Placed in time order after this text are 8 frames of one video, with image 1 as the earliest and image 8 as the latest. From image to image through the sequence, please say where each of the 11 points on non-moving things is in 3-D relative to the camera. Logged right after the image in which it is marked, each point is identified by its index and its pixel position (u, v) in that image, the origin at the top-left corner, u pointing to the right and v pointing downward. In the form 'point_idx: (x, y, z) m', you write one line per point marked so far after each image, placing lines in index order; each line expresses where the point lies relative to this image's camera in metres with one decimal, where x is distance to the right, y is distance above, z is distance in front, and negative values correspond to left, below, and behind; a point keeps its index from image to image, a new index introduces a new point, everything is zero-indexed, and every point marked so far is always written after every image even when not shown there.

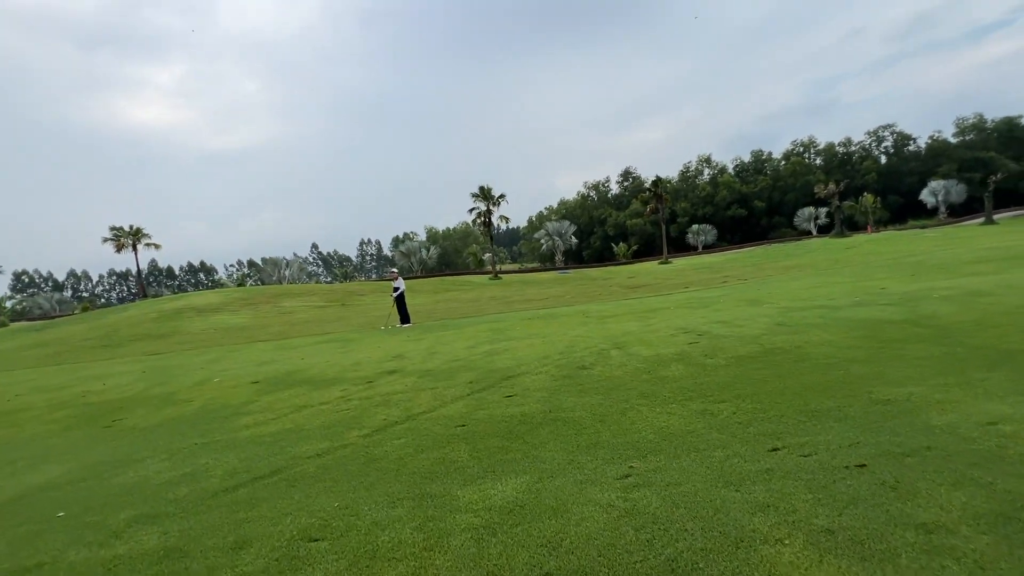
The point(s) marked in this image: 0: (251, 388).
0: (-4.3, -1.7, +7.8) m
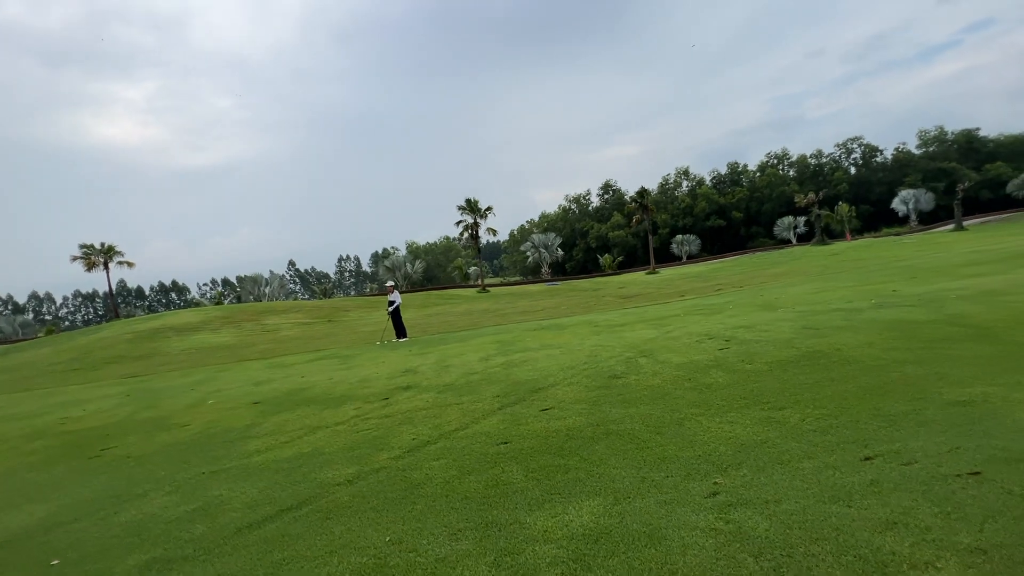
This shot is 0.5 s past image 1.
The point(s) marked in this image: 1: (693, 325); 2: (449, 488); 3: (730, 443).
0: (-3.9, -1.9, +7.1) m
1: (+3.8, -0.8, +9.7) m
2: (-0.5, -1.7, +3.9) m
3: (+1.9, -1.4, +4.1) m
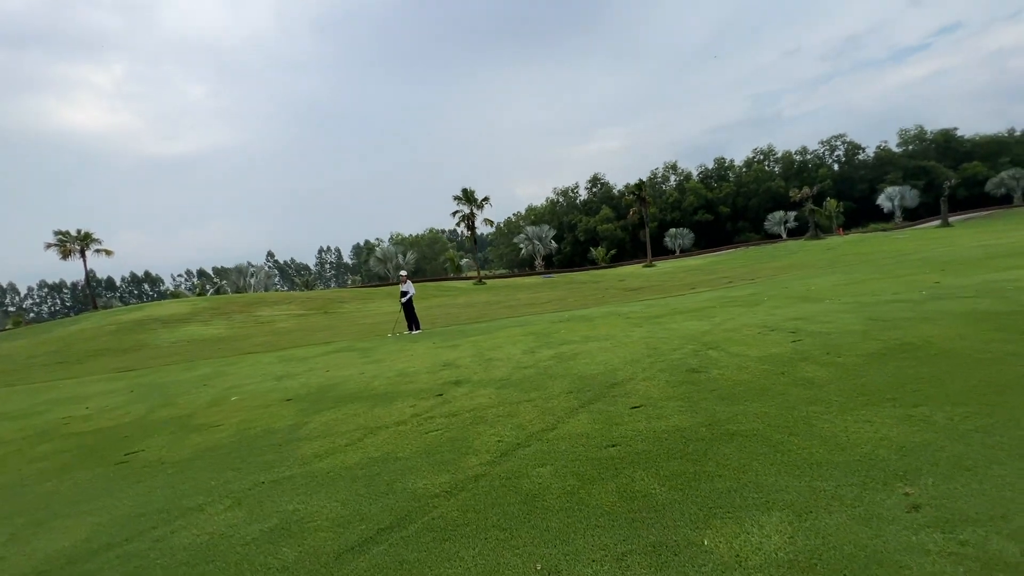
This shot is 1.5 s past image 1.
0: (-3.0, -1.7, +6.5) m
1: (+4.5, -0.6, +9.3) m
2: (+0.5, -1.5, +3.4) m
3: (+2.9, -1.2, +3.6) m
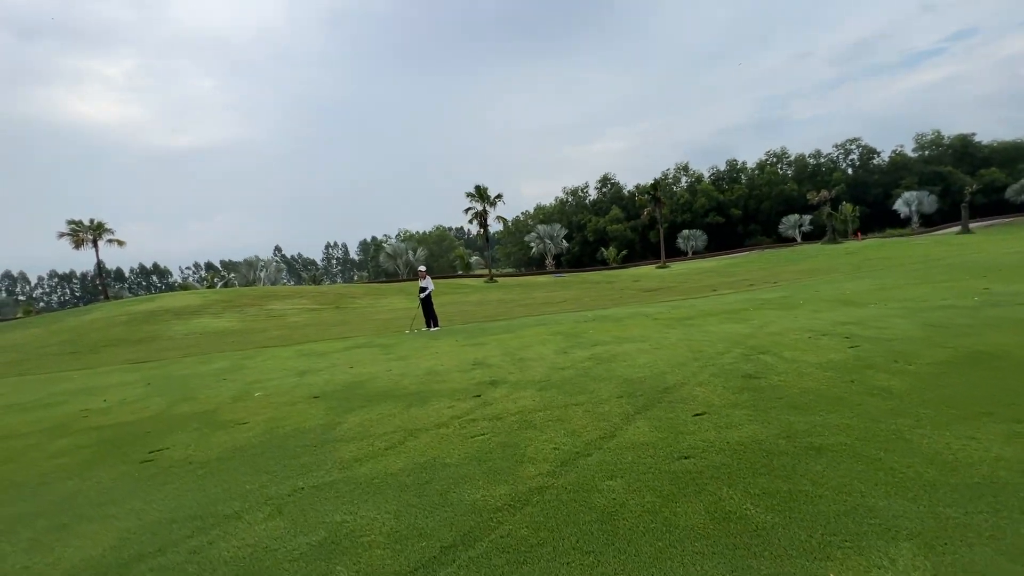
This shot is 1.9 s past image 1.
0: (-2.5, -1.6, +6.2) m
1: (+5.1, -0.6, +8.9) m
2: (+1.0, -1.5, +3.0) m
3: (+3.4, -1.2, +3.3) m
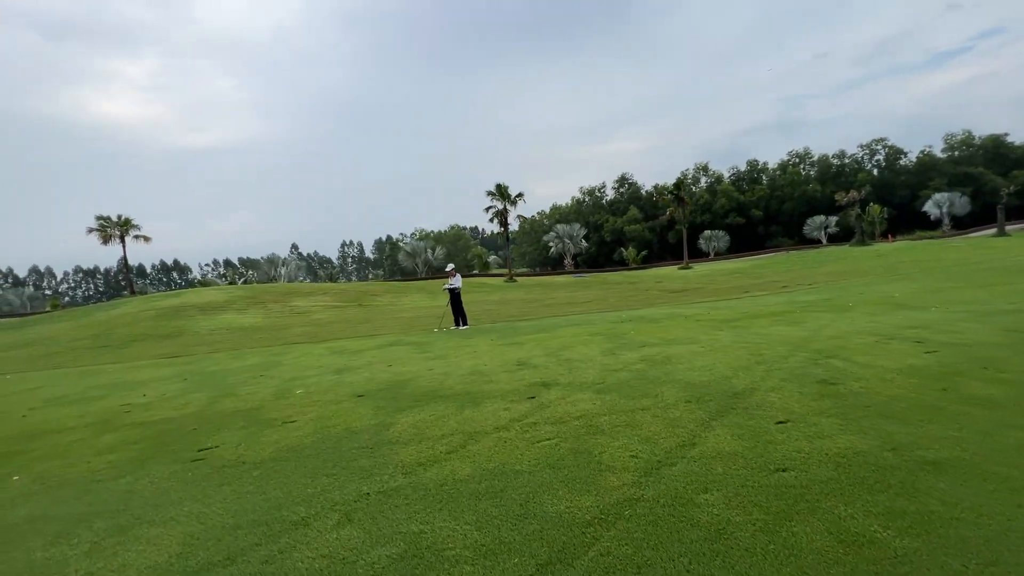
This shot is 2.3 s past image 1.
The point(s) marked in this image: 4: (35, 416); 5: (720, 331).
0: (-1.8, -1.5, +5.9) m
1: (+5.9, -0.6, +8.5) m
2: (+1.6, -1.5, +2.7) m
3: (+4.0, -1.2, +2.9) m
4: (-6.9, -1.9, +6.7) m
5: (+3.9, -0.8, +8.8) m
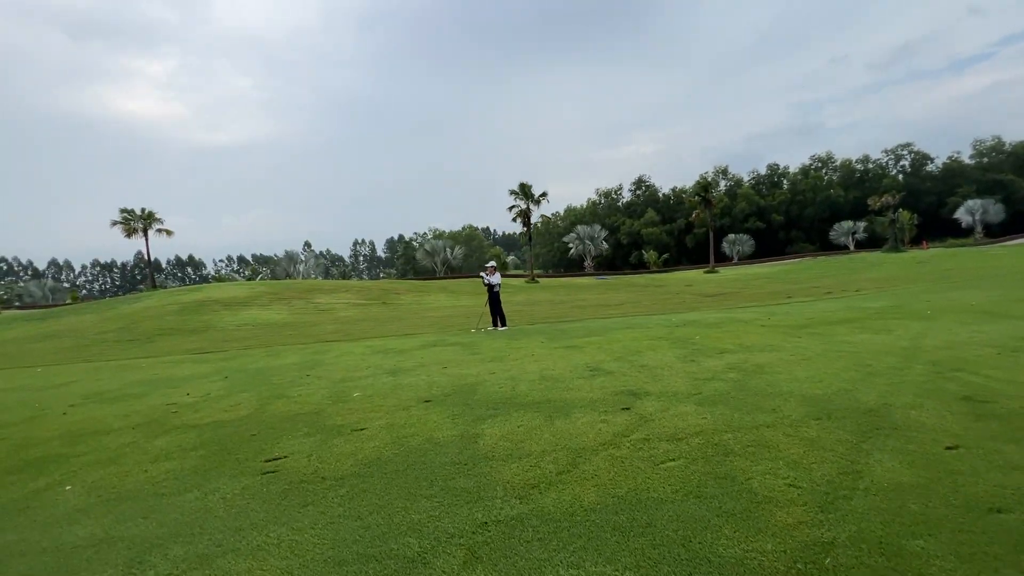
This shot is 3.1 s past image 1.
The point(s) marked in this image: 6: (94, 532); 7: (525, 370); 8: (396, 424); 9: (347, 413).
0: (-0.8, -1.4, +5.4) m
1: (+7.0, -0.7, +7.8) m
2: (+2.5, -1.5, +2.1) m
3: (+5.0, -1.3, +2.2) m
4: (-5.8, -1.7, +6.3) m
5: (+4.9, -0.9, +8.1) m
6: (-3.0, -1.7, +3.4) m
7: (+0.2, -1.3, +7.2) m
8: (-1.3, -1.5, +5.1) m
9: (-2.0, -1.5, +5.7) m
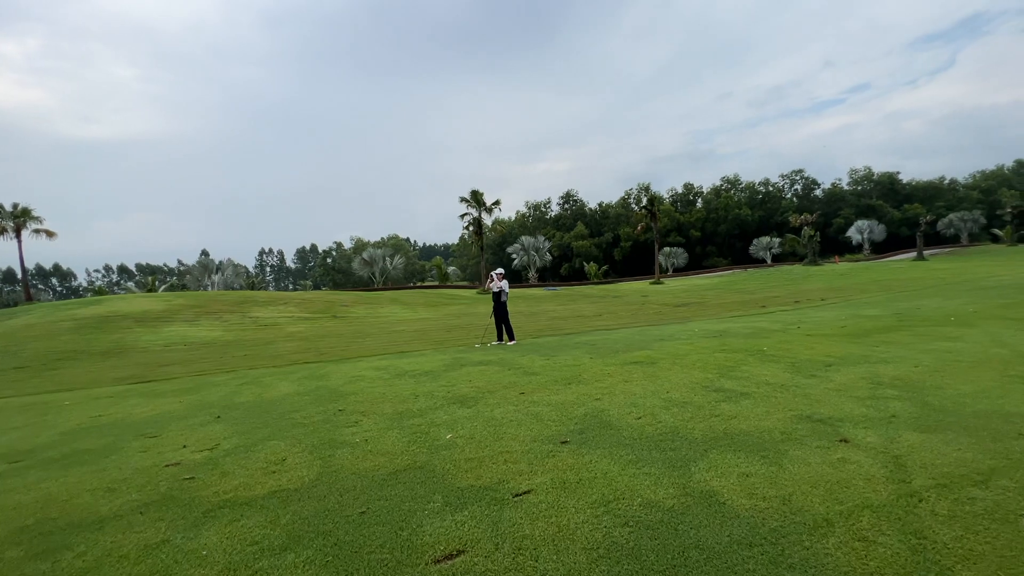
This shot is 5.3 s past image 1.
0: (+0.8, -1.5, +4.0) m
1: (+8.1, -0.8, +7.8) m
2: (+4.7, -1.4, +1.4) m
3: (+7.1, -1.2, +1.9) m
4: (-4.3, -1.8, +4.0) m
5: (+6.0, -1.0, +7.7) m
6: (-1.0, -1.7, +1.7) m
7: (+1.5, -1.4, +6.0) m
8: (+0.4, -1.5, +3.7) m
9: (-0.4, -1.6, +4.1) m
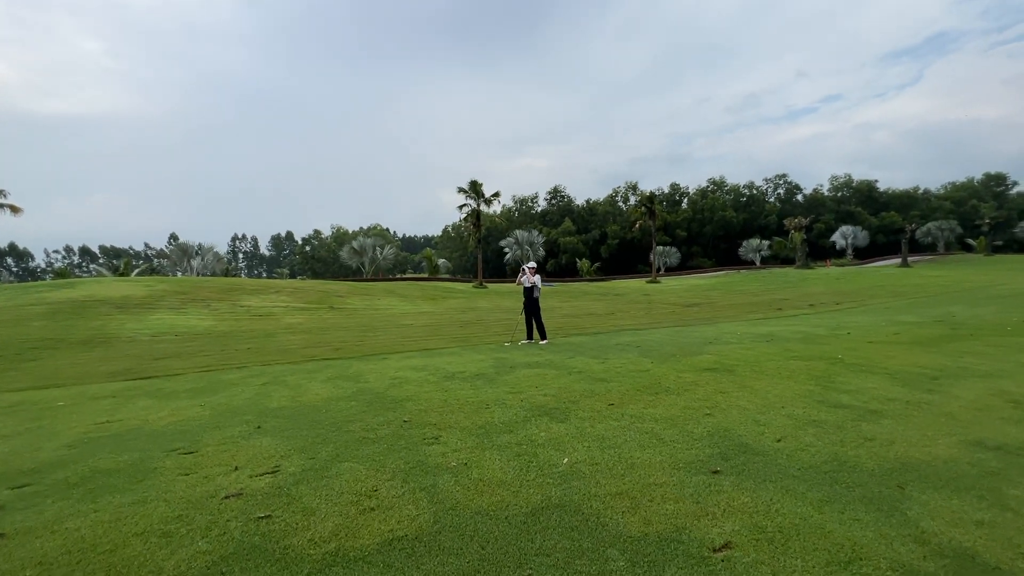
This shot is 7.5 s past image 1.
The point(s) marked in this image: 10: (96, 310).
0: (+2.0, -1.5, +3.3) m
1: (+9.0, -1.0, +7.4) m
2: (+6.0, -1.6, +0.9) m
3: (+8.3, -1.4, +1.5) m
4: (-3.1, -1.6, +3.1) m
5: (+7.0, -1.1, +7.2) m
6: (+0.3, -1.7, +0.8) m
7: (+2.6, -1.4, +5.3) m
8: (+1.6, -1.5, +3.0) m
9: (+0.7, -1.5, +3.3) m
10: (-14.8, -0.7, +16.6) m
